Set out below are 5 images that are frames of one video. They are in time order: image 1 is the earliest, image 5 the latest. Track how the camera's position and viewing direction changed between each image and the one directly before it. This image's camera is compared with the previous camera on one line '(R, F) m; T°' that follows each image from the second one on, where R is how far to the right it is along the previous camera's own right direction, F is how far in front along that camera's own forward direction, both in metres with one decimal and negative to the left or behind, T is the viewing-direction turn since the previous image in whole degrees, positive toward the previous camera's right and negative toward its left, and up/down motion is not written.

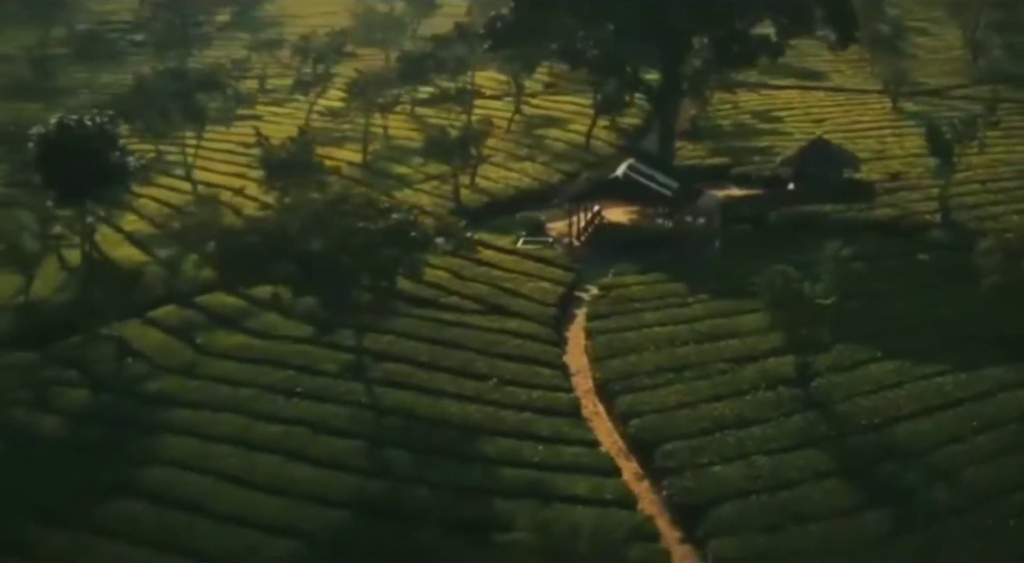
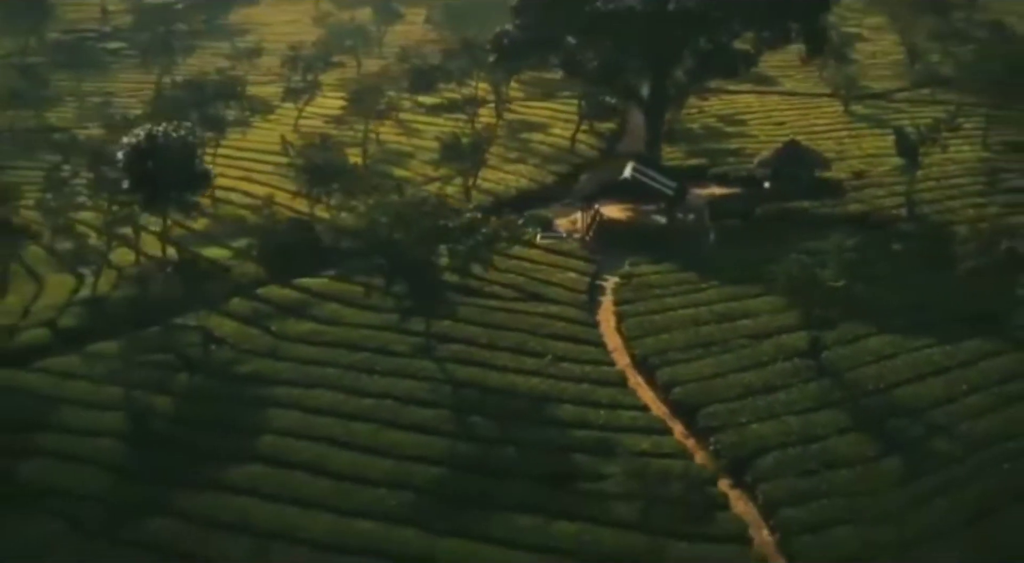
(-3.2, -4.5) m; +3°
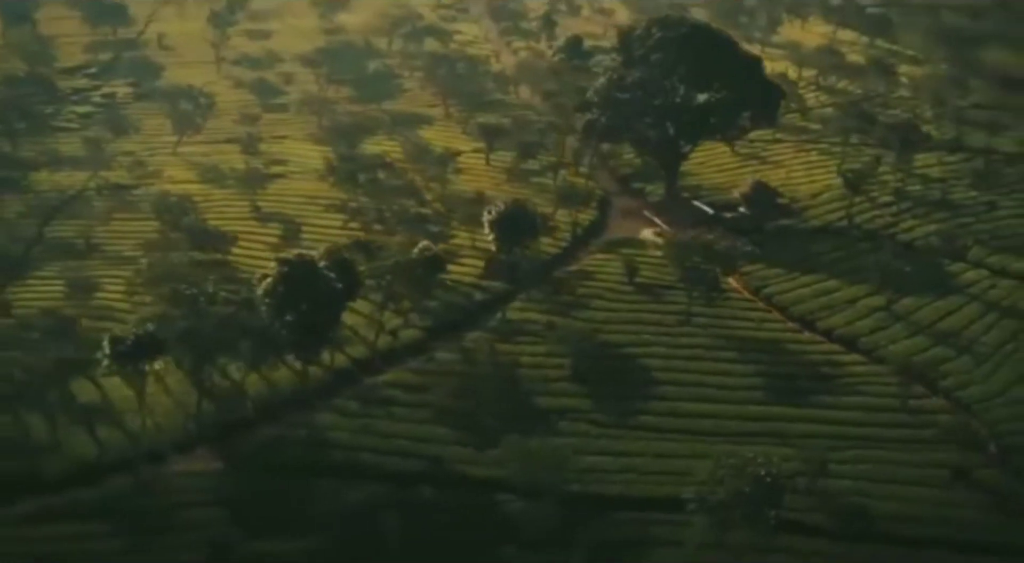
(-26.1, -22.9) m; +16°
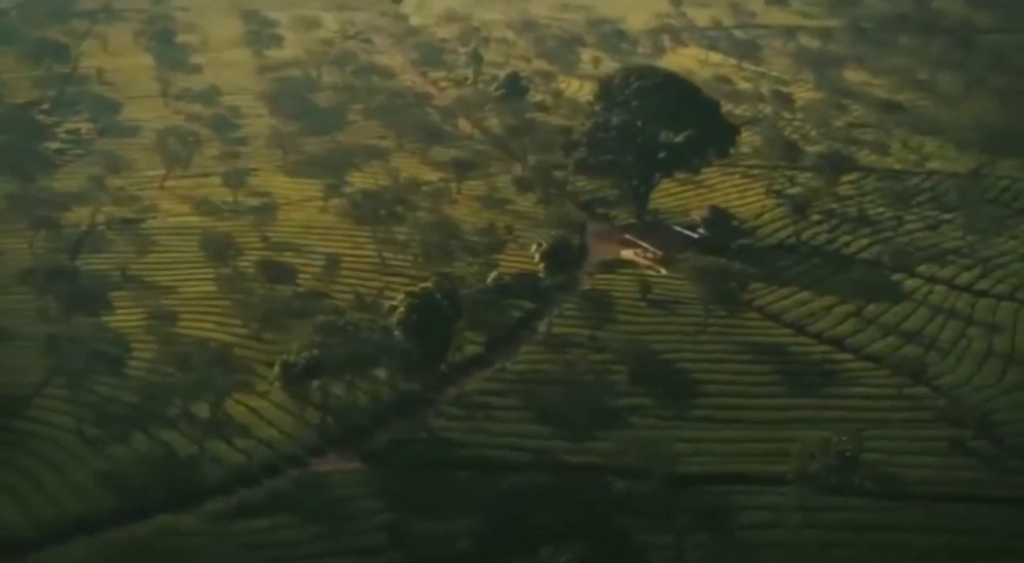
(-12.2, -11.3) m; +8°
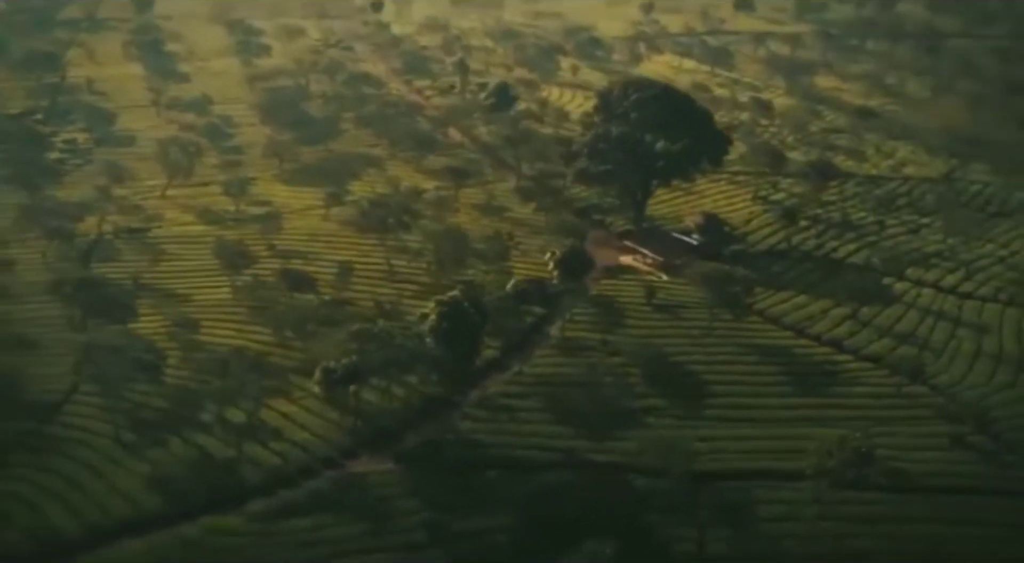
(-3.3, -3.3) m; +2°
